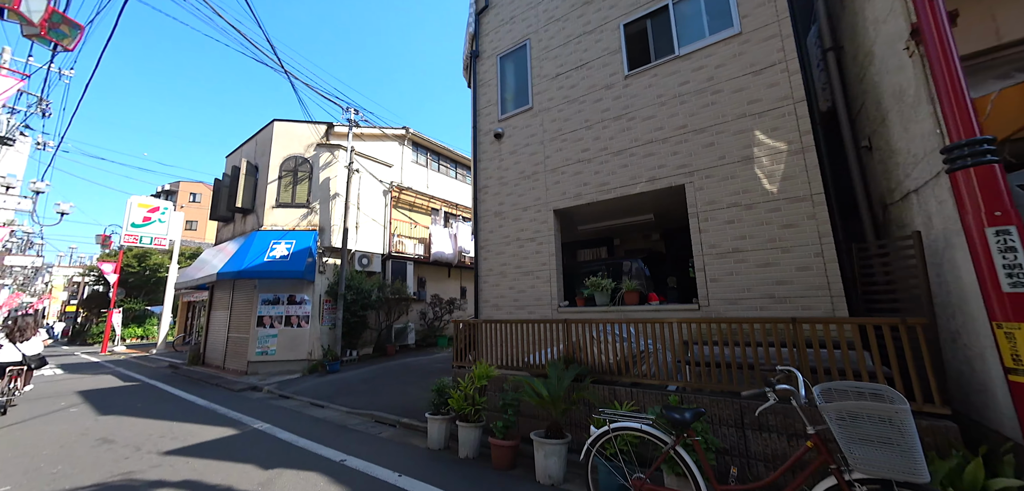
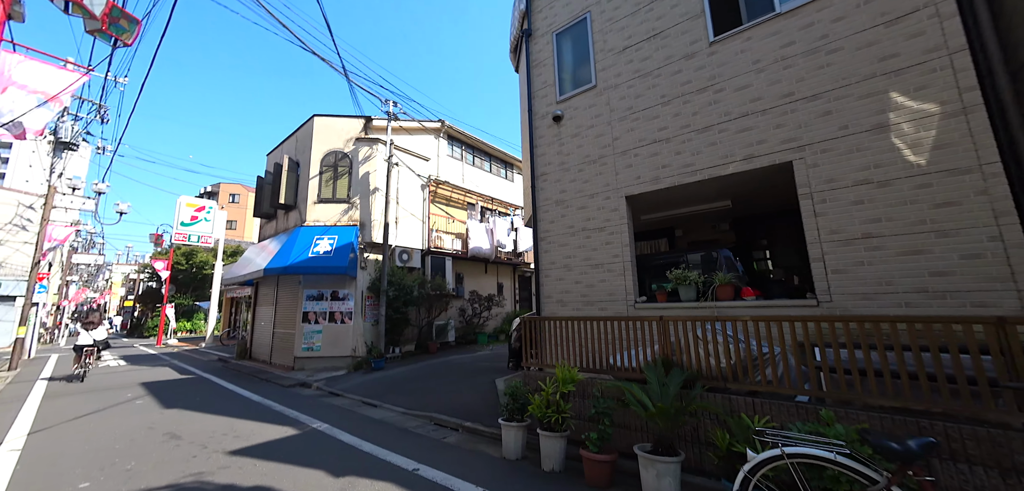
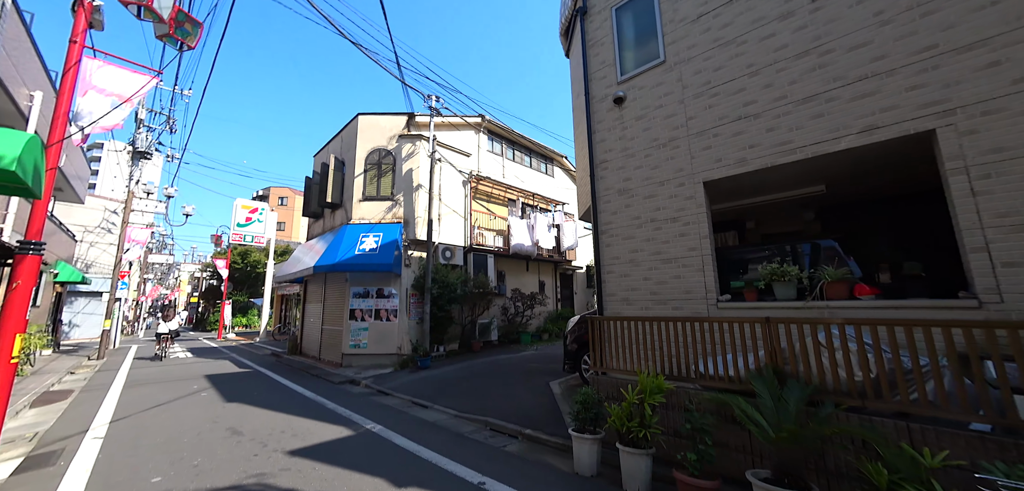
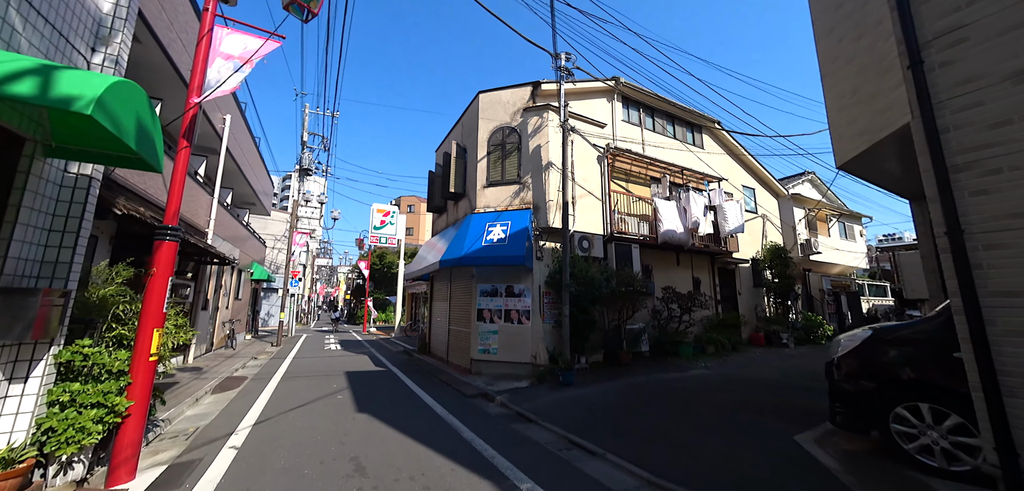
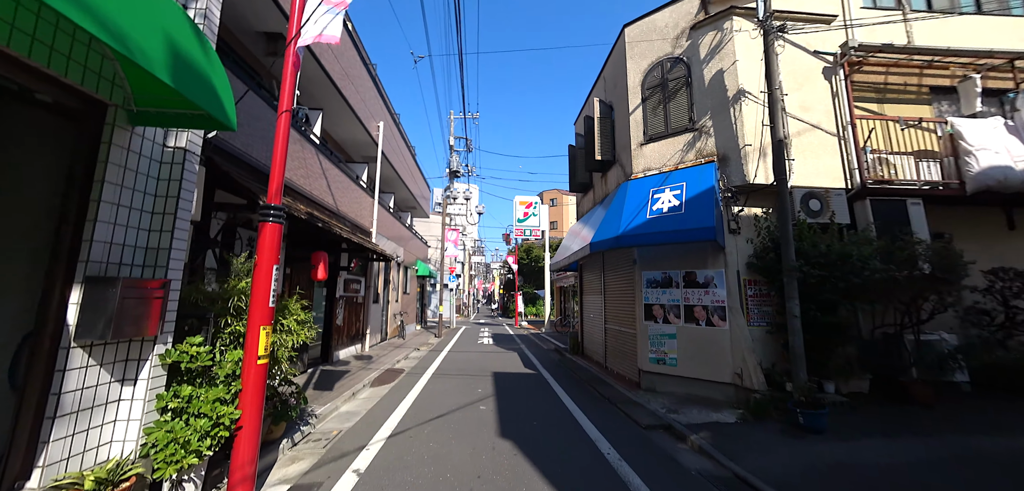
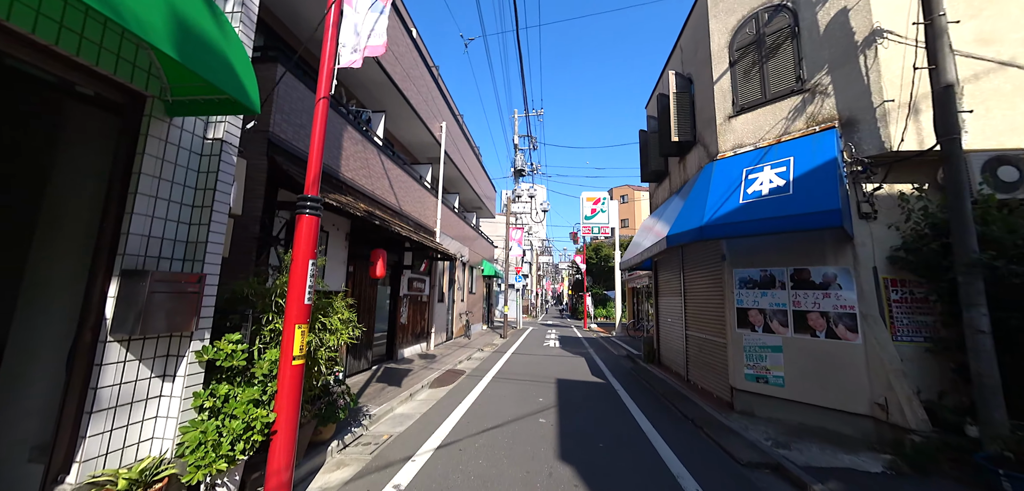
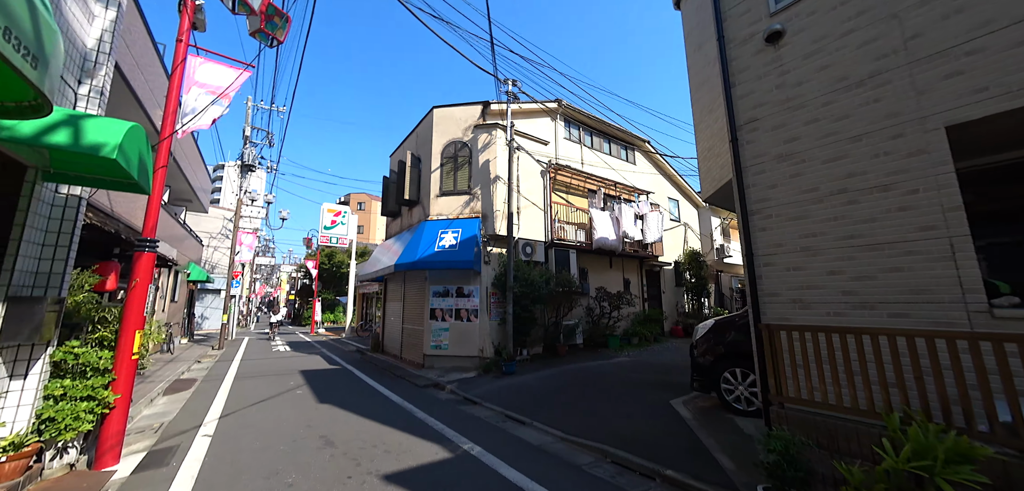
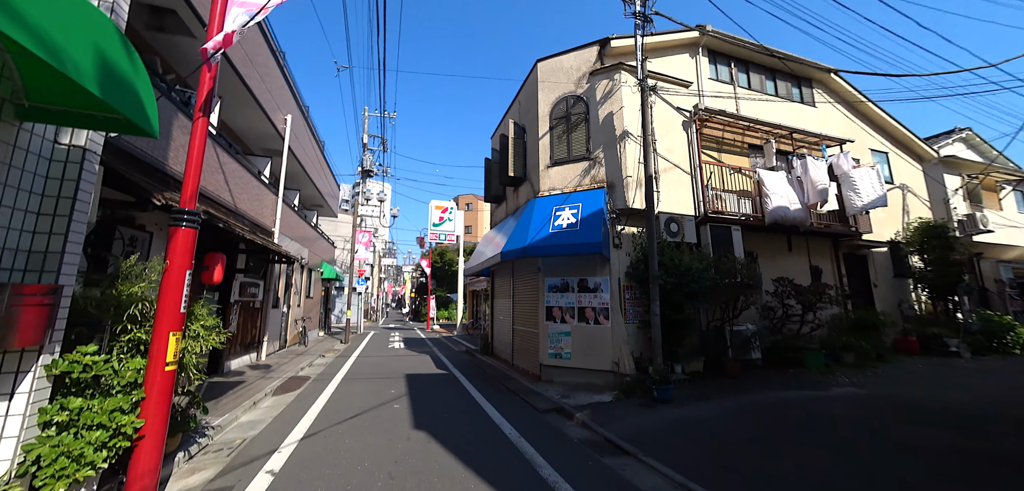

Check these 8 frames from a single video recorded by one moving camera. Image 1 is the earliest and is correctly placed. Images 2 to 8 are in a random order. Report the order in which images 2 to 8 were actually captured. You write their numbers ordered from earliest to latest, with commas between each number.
2, 3, 7, 4, 8, 5, 6
